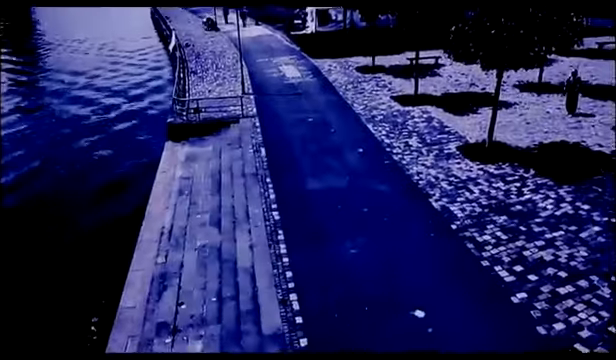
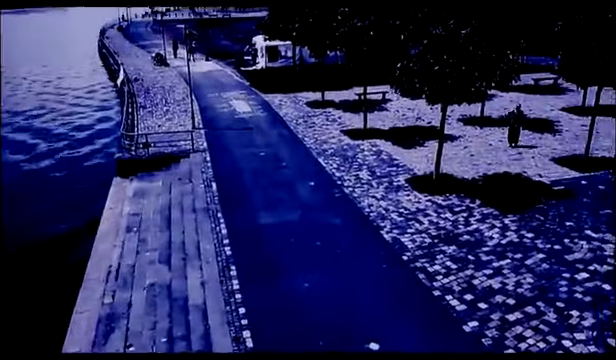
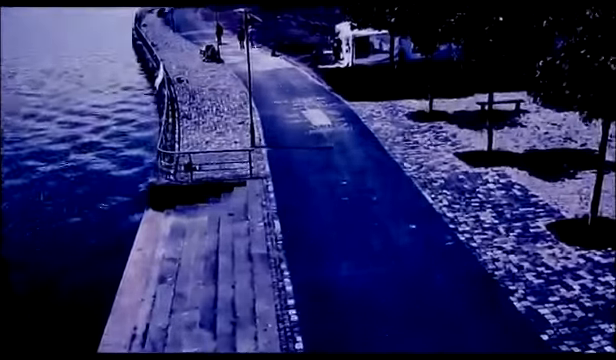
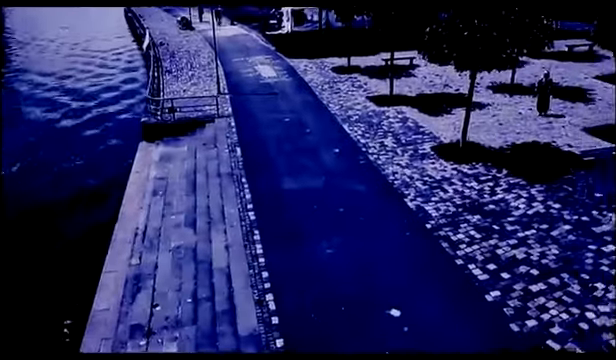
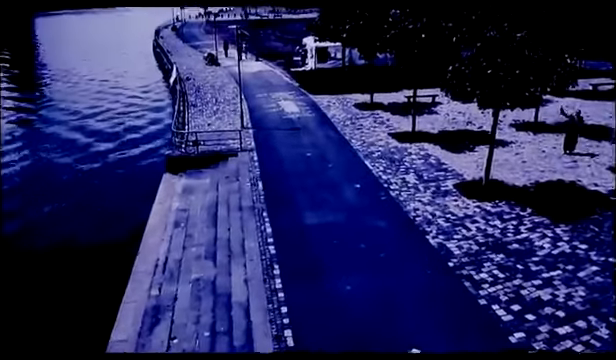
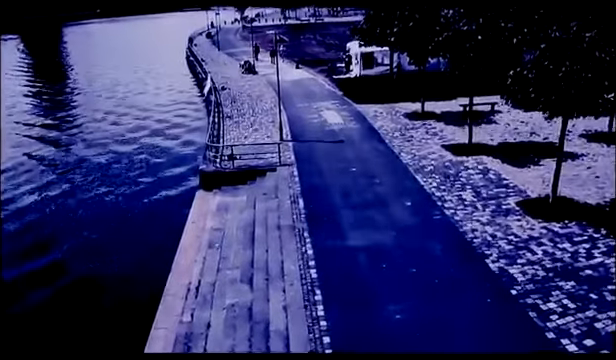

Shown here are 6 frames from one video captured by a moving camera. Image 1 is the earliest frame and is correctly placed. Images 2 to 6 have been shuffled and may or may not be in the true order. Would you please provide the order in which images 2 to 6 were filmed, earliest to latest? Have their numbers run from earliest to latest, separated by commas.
4, 2, 5, 6, 3
